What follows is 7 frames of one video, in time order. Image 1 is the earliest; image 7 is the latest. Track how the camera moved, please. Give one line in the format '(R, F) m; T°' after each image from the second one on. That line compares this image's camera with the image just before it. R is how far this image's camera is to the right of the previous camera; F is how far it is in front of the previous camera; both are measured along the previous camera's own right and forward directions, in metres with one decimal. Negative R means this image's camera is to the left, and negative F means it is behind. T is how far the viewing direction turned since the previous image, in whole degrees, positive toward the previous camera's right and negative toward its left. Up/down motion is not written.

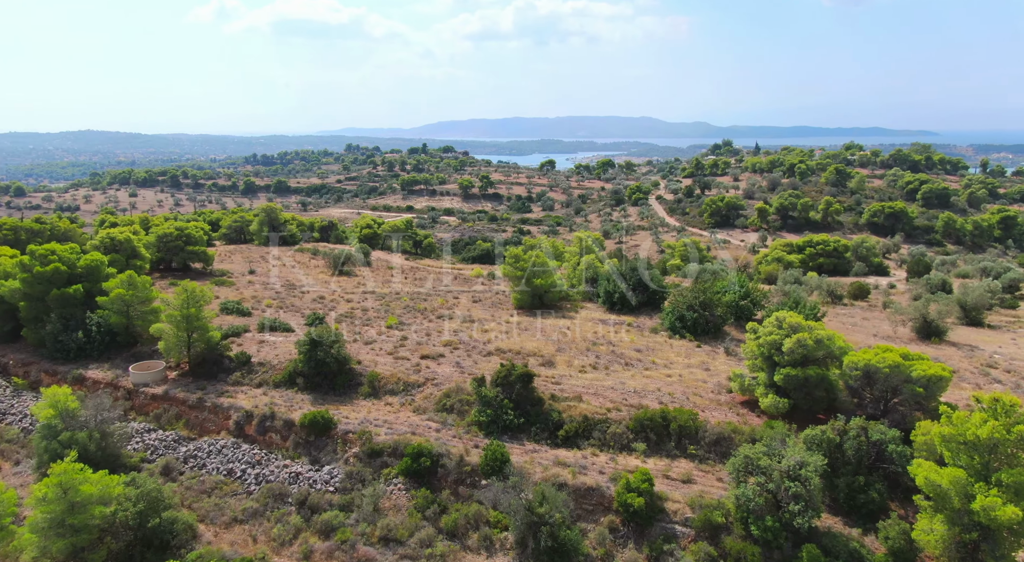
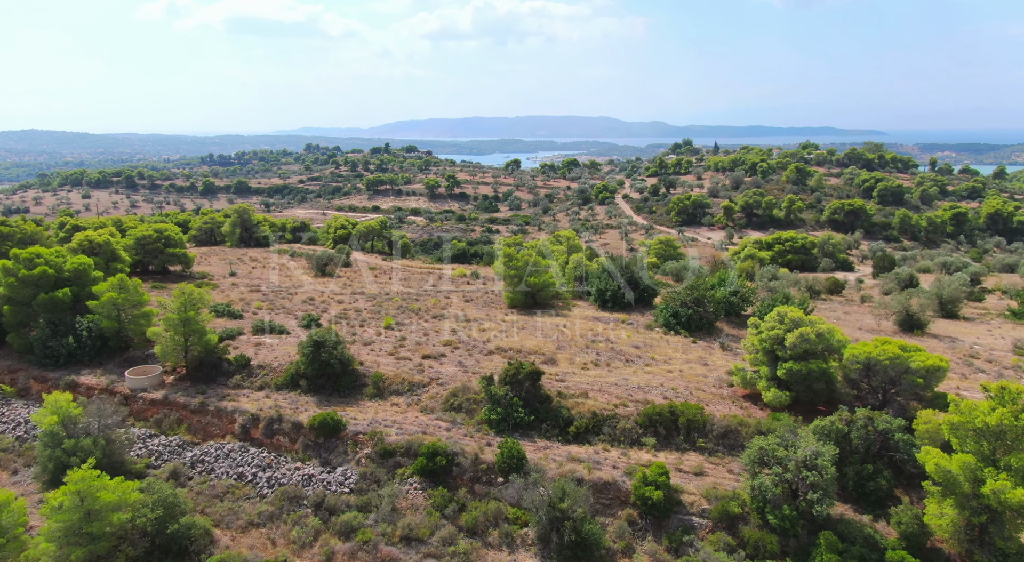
(-1.0, -0.1) m; +3°
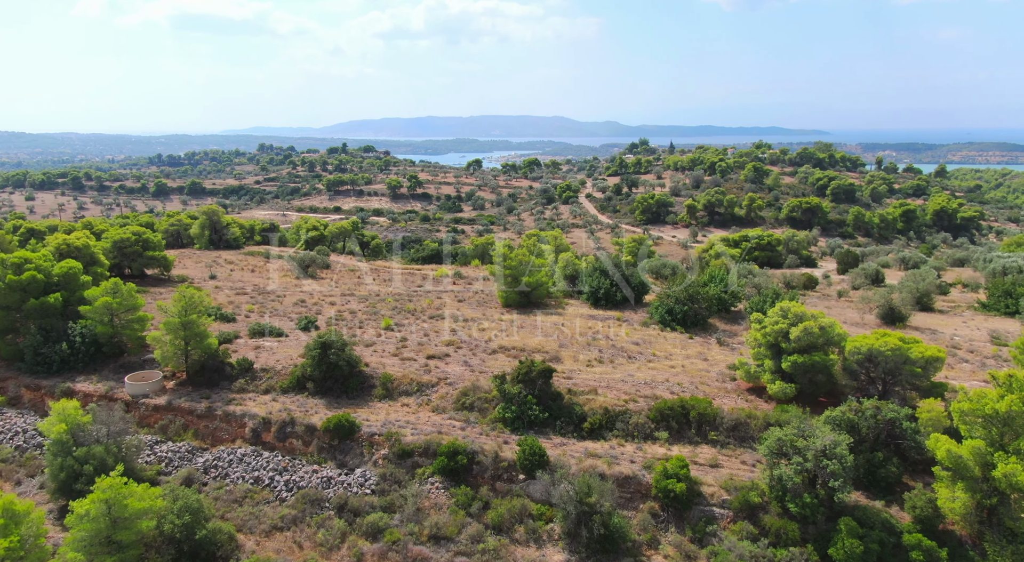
(-1.2, -0.1) m; +3°
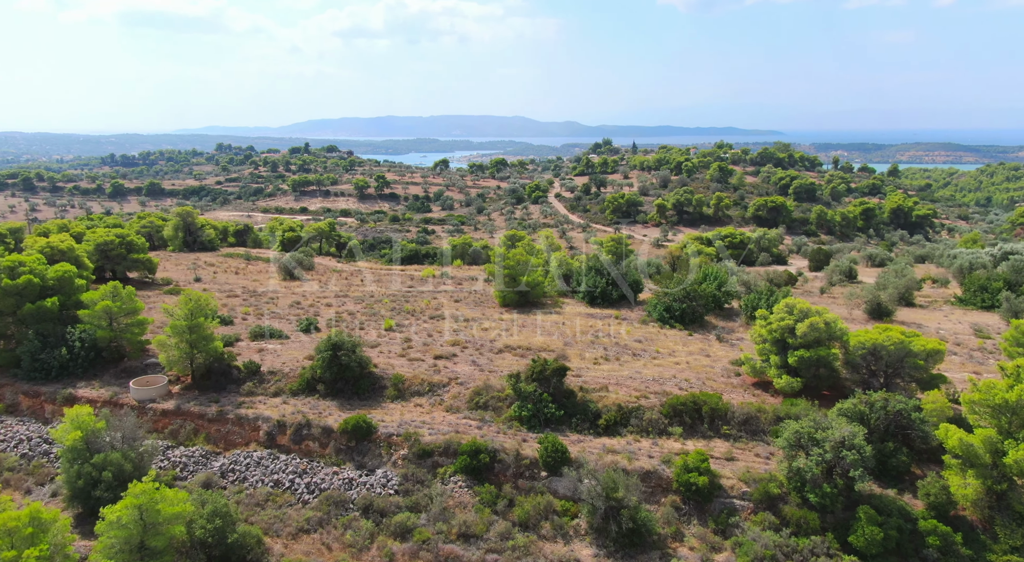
(-1.1, -0.1) m; +2°
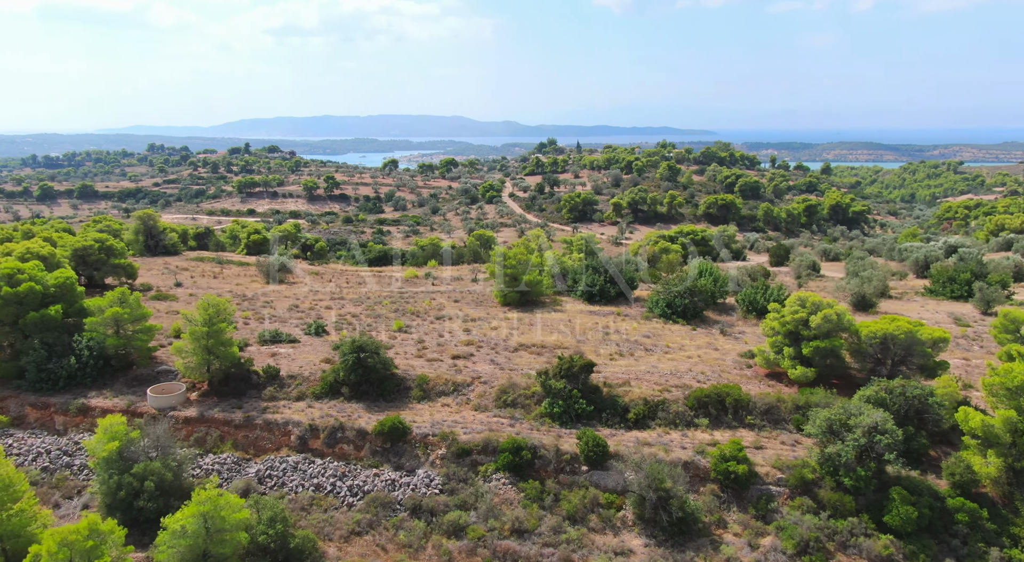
(-1.9, -0.1) m; +4°
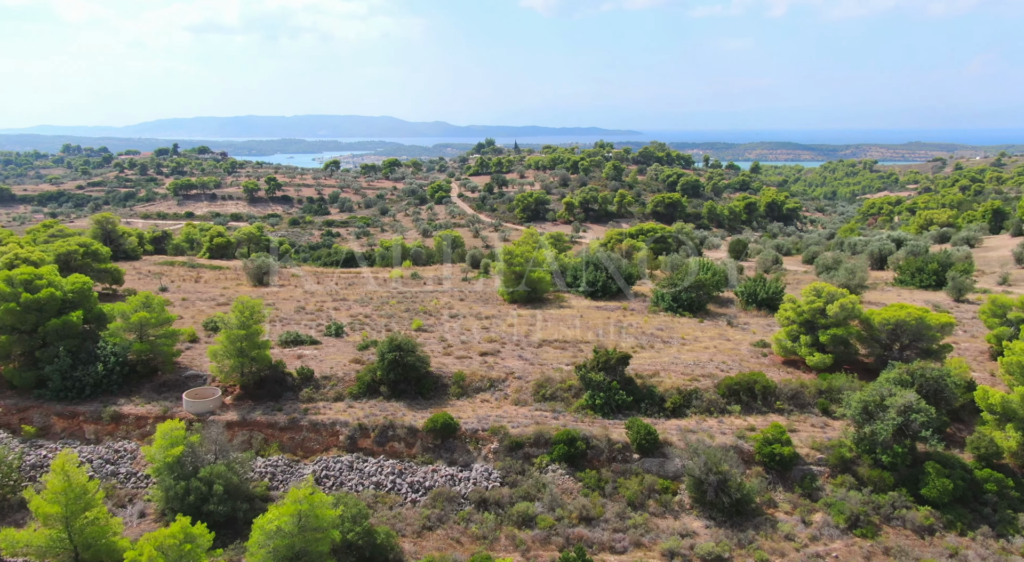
(-2.3, -0.3) m; +4°
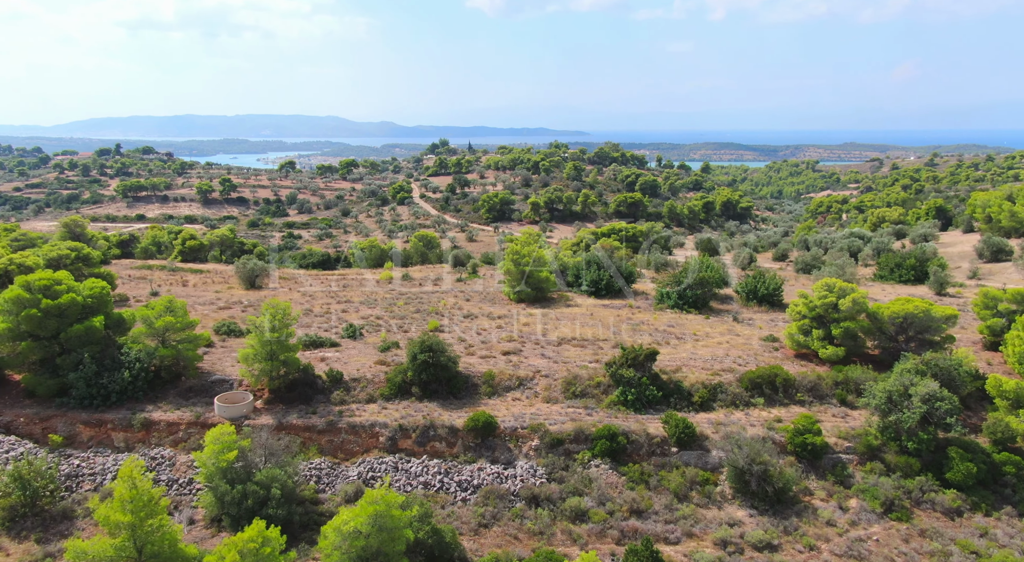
(-1.9, -0.2) m; +3°
